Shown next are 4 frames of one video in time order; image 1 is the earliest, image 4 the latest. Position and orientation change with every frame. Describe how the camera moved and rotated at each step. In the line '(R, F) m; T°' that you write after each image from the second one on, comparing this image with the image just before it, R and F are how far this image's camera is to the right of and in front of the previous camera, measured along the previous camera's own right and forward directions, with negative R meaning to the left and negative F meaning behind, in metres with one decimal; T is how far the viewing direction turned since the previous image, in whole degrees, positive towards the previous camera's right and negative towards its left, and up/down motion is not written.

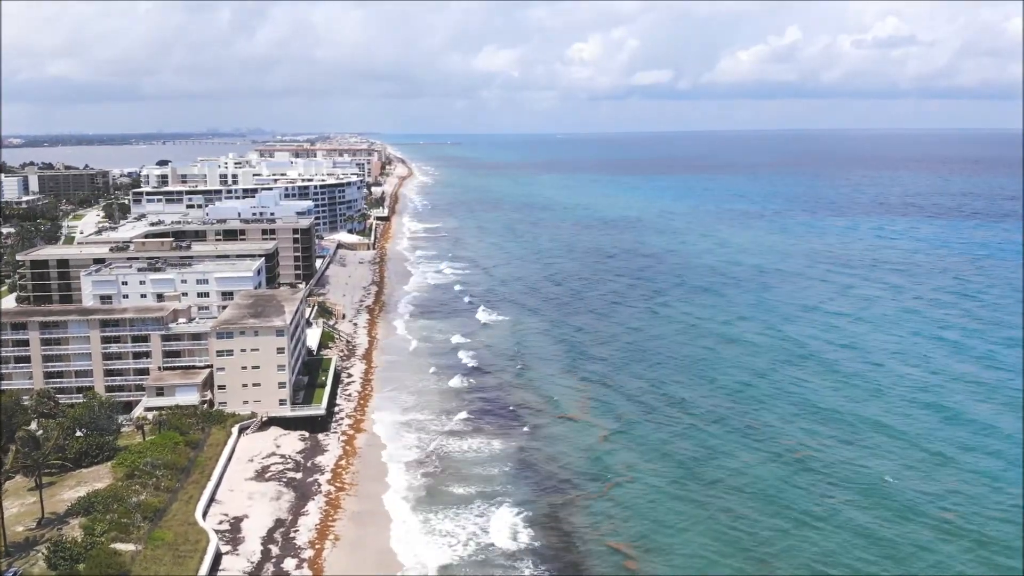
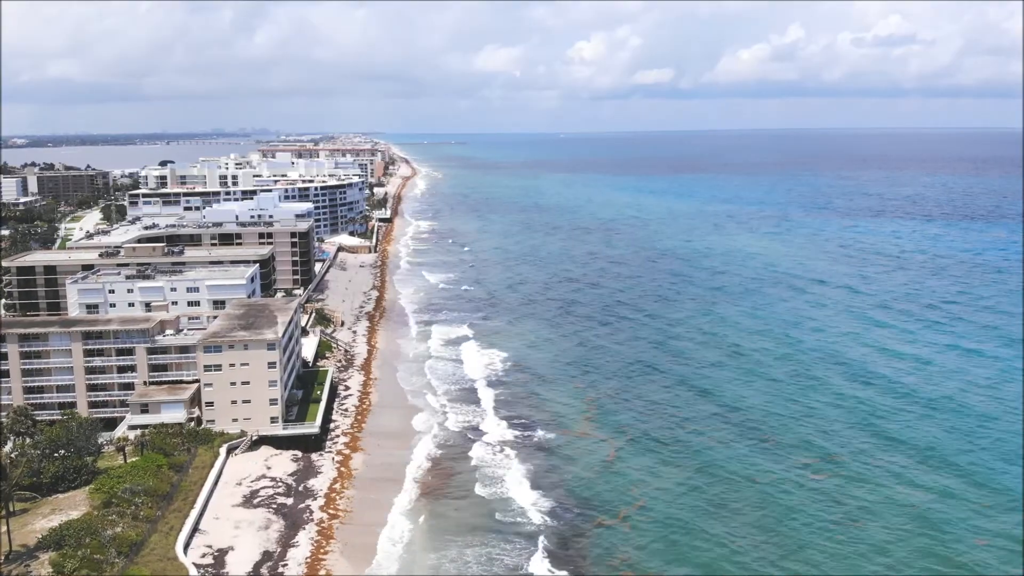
(-0.1, +2.5) m; 0°
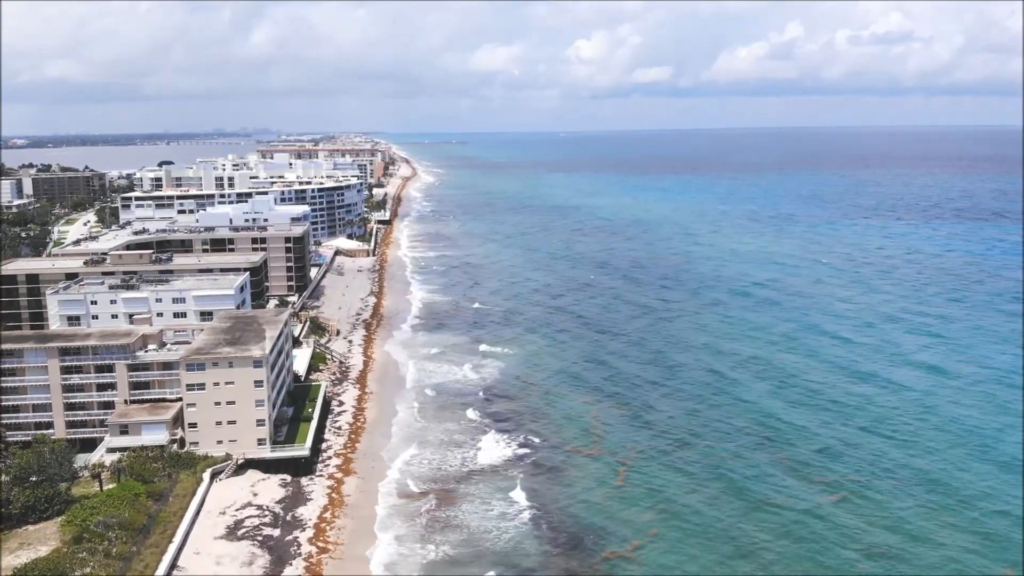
(-0.1, +2.4) m; 0°
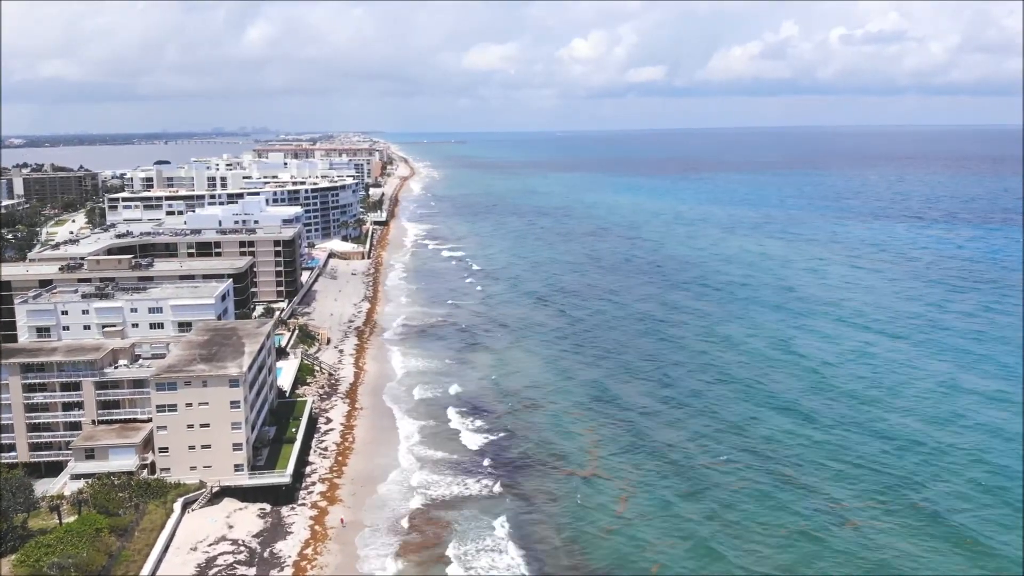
(0.0, +3.0) m; 0°
